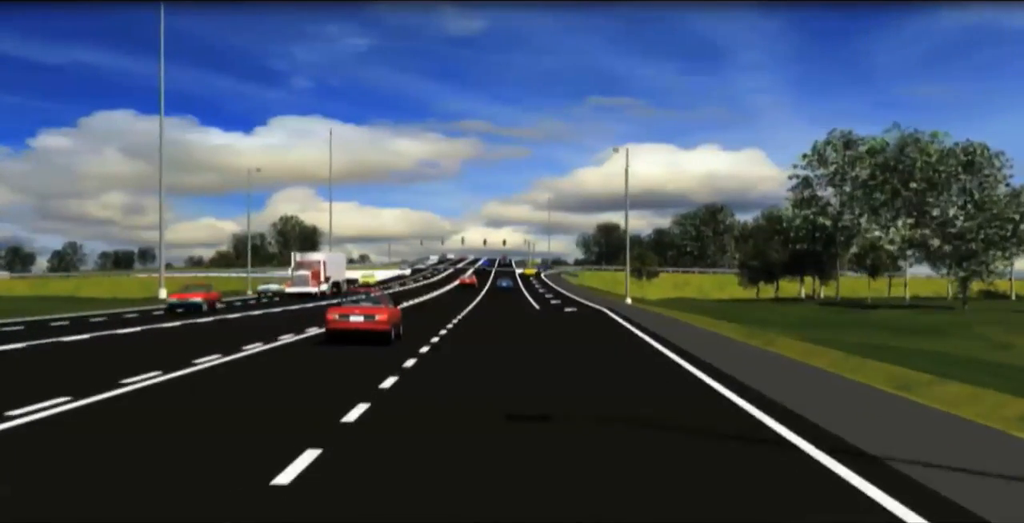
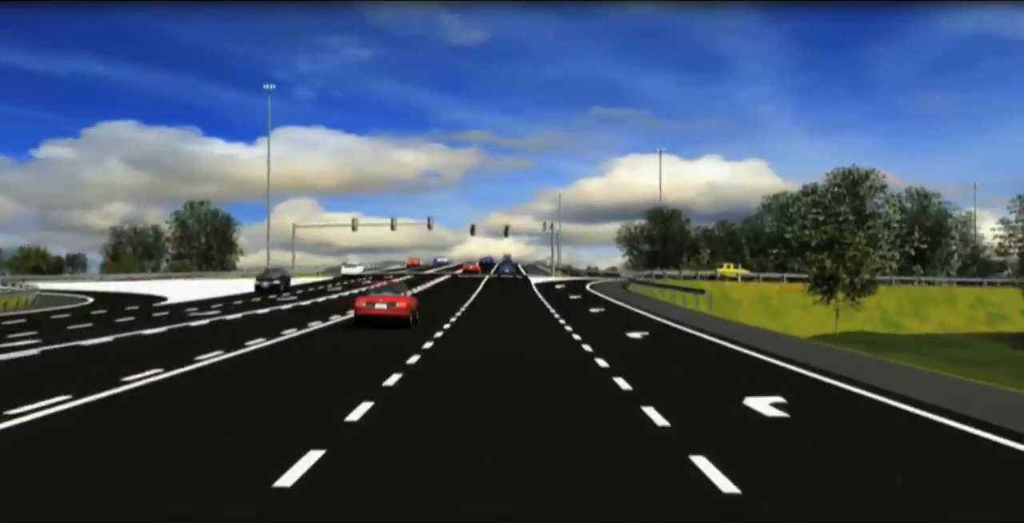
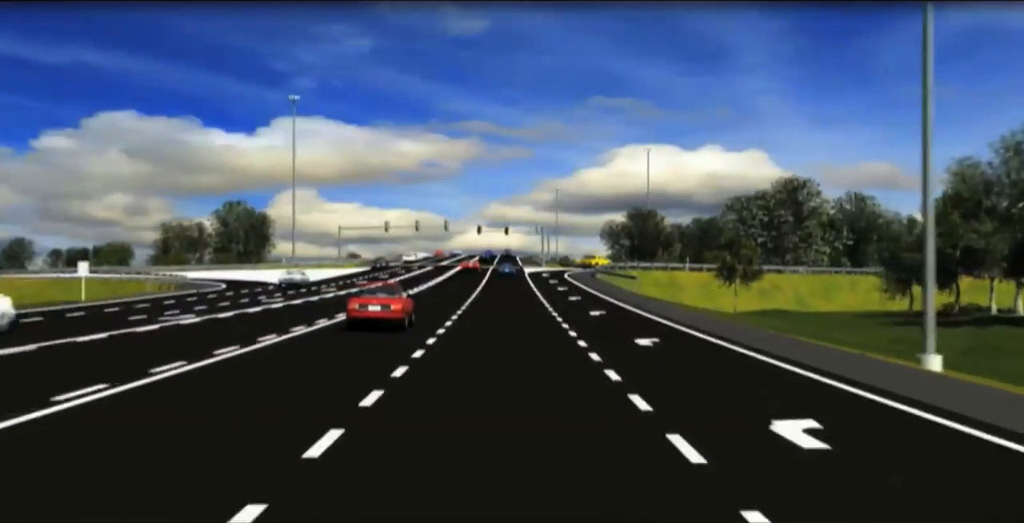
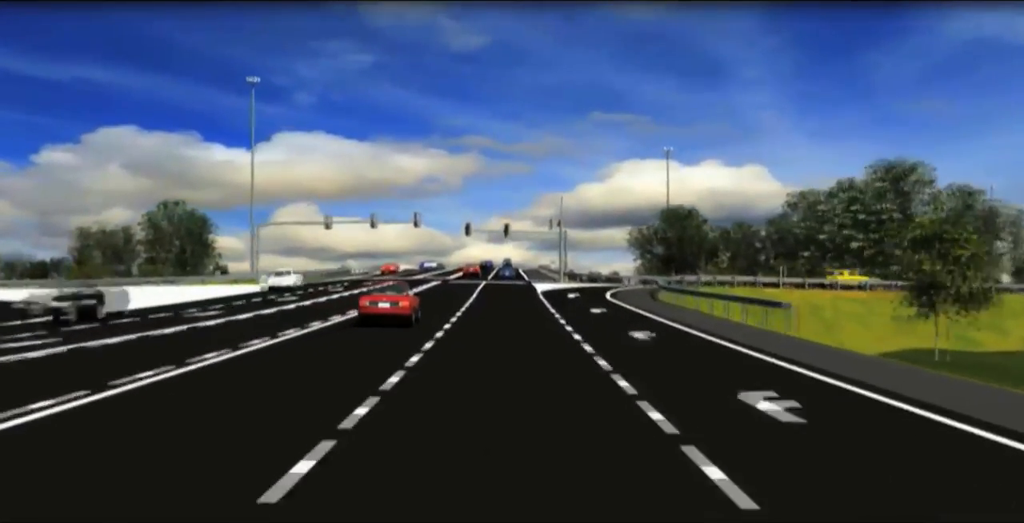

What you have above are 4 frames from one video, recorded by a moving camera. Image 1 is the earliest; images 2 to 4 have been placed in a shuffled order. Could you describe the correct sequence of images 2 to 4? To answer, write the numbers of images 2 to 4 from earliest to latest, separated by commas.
3, 2, 4
